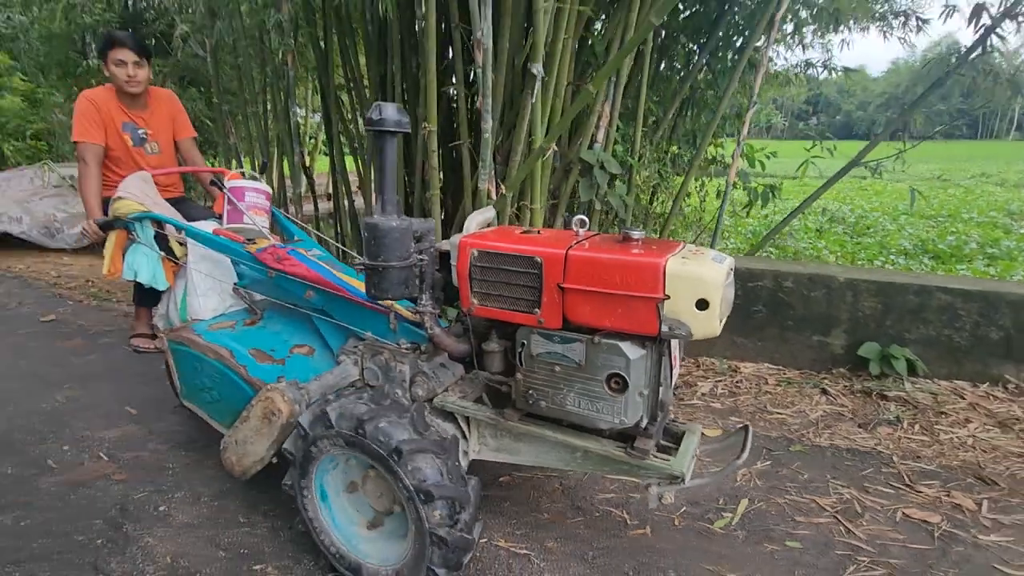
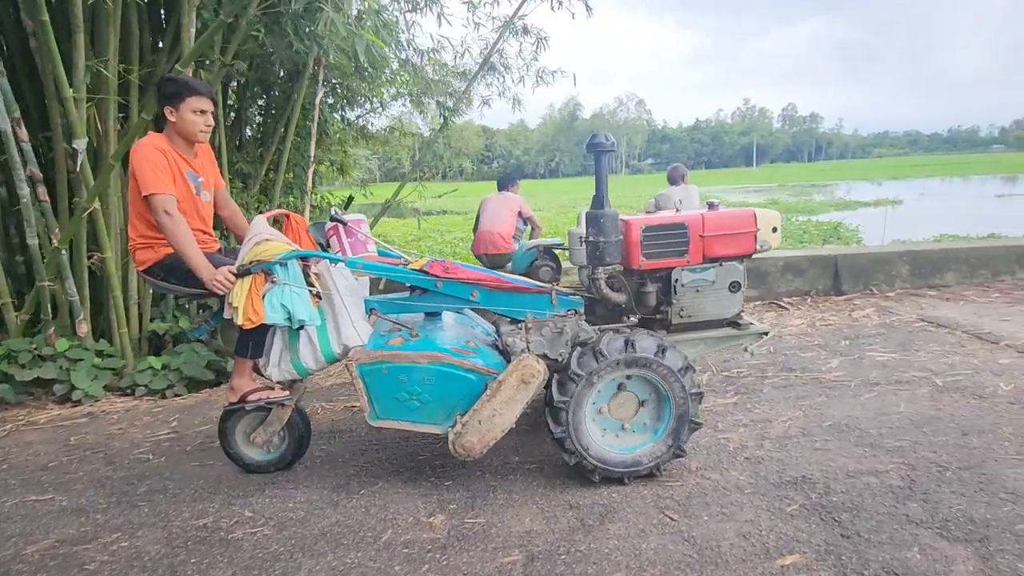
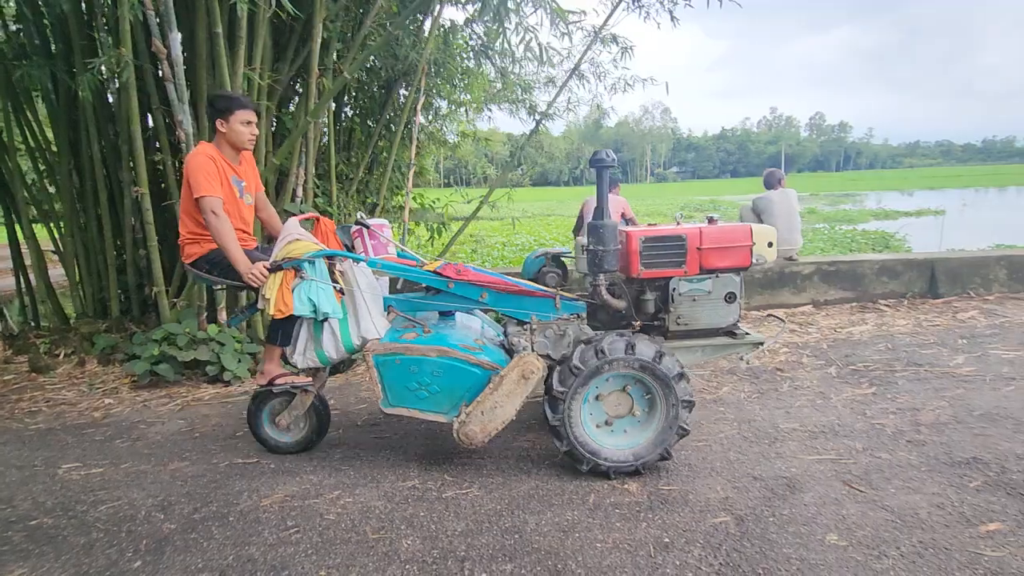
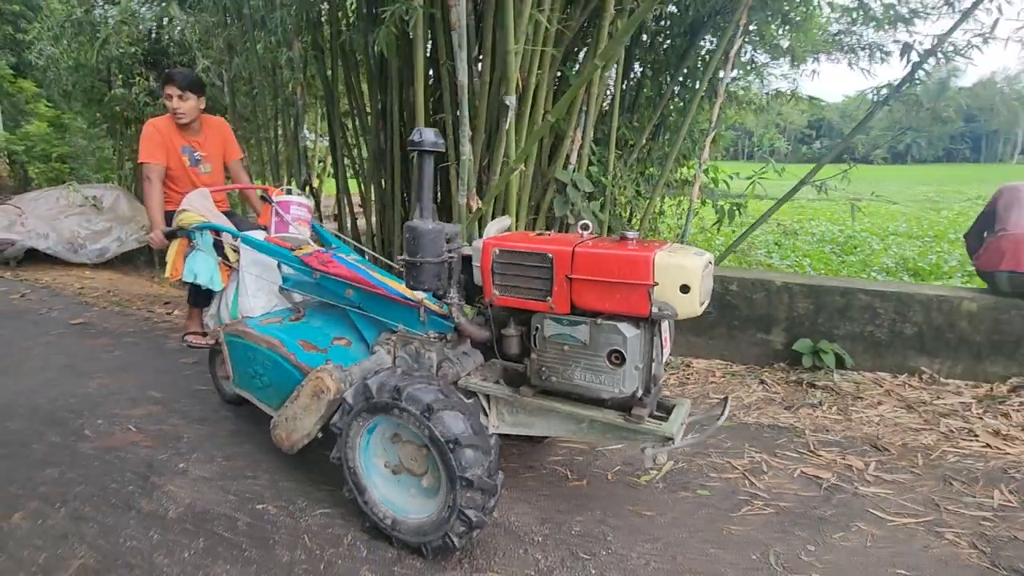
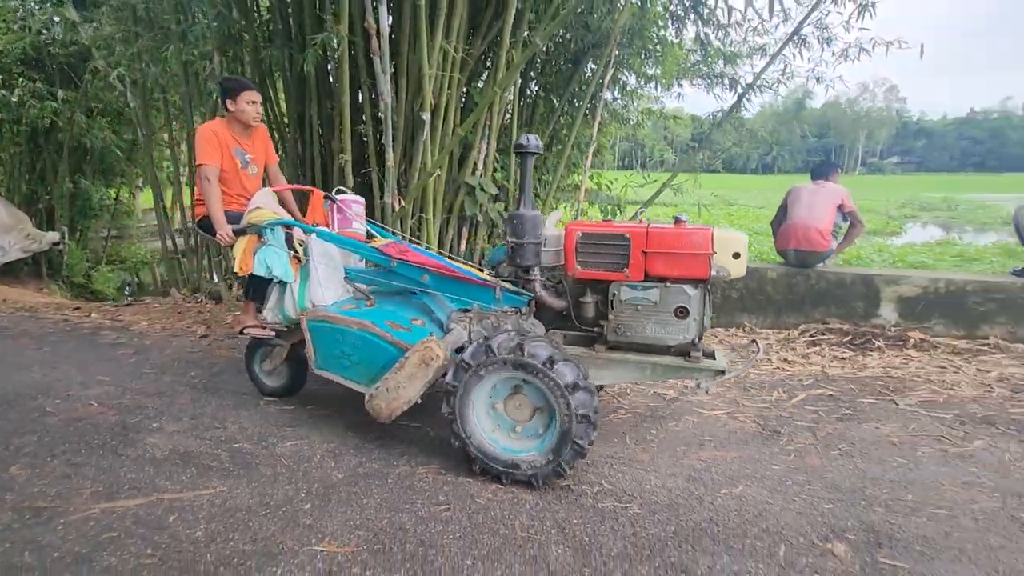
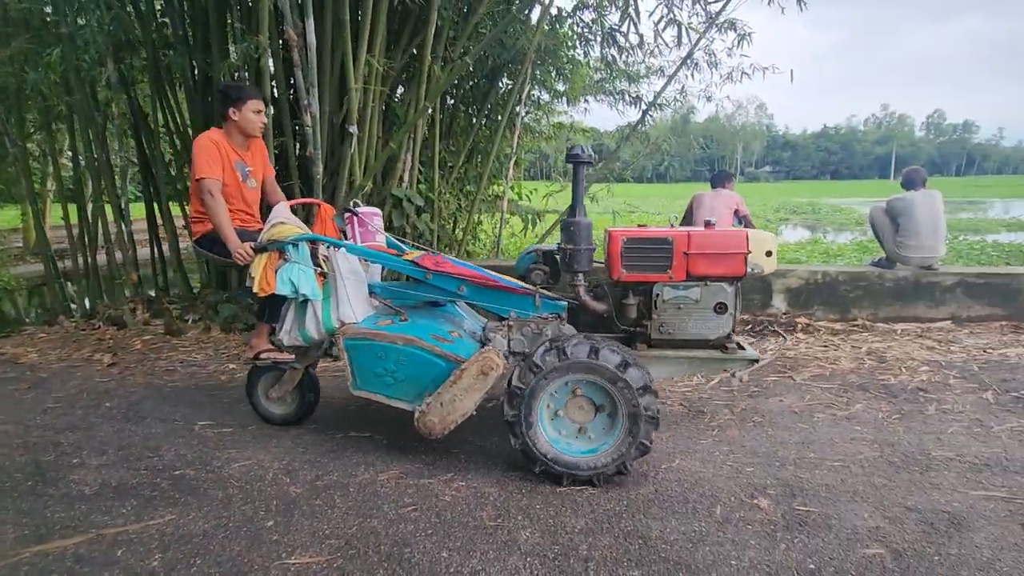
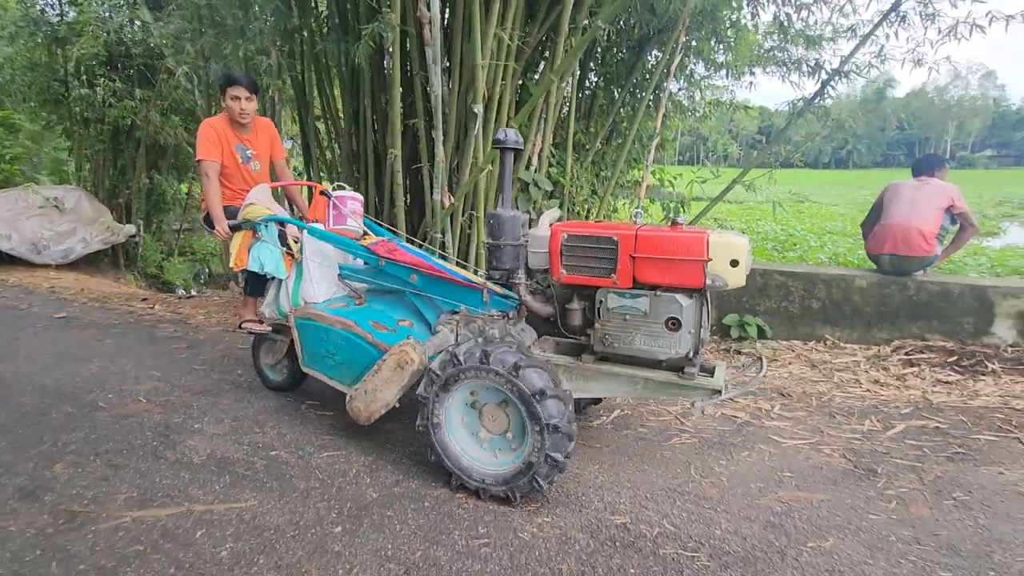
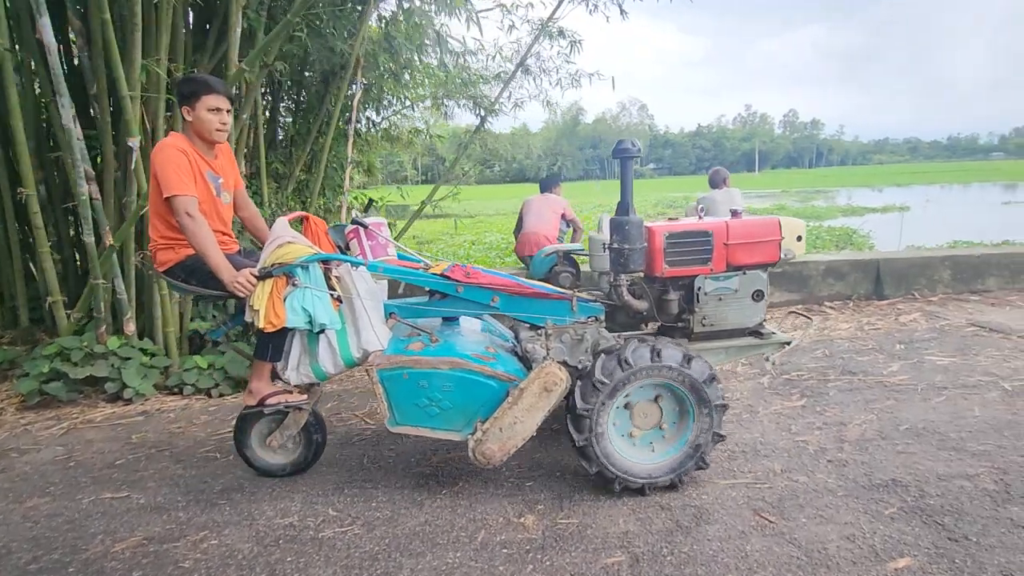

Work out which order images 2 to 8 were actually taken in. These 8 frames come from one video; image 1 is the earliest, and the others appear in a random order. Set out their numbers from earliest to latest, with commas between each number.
4, 7, 5, 6, 3, 8, 2
